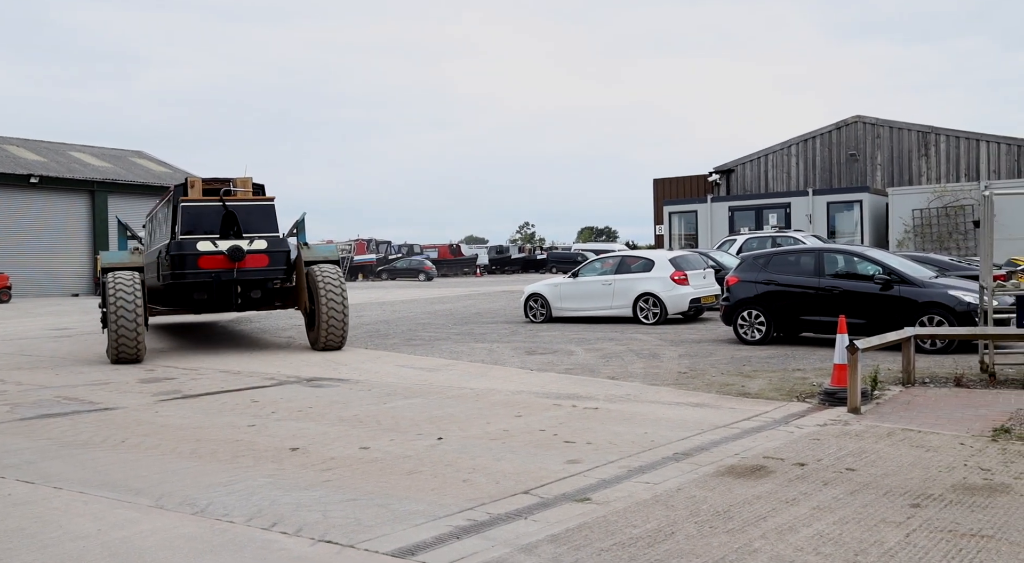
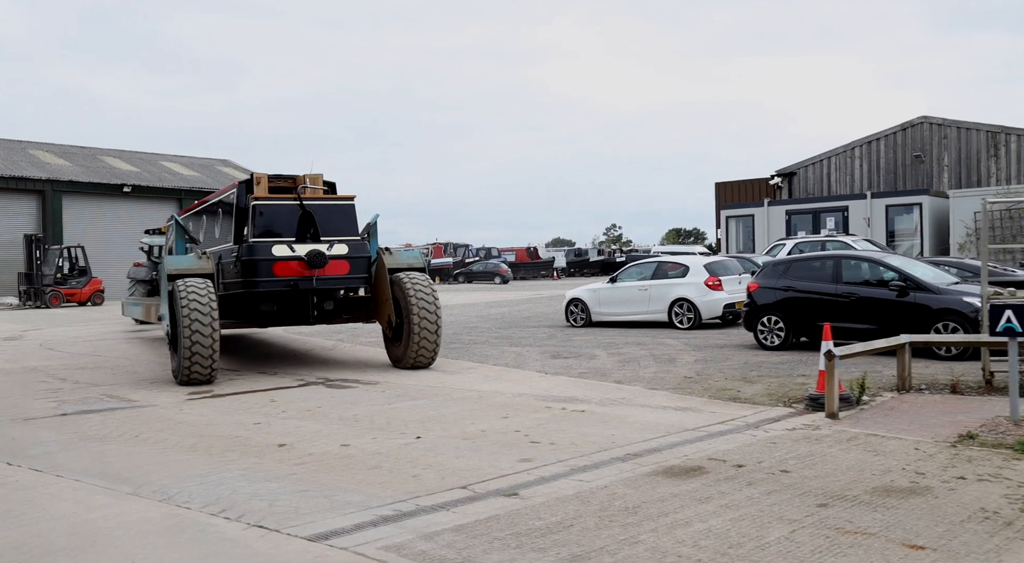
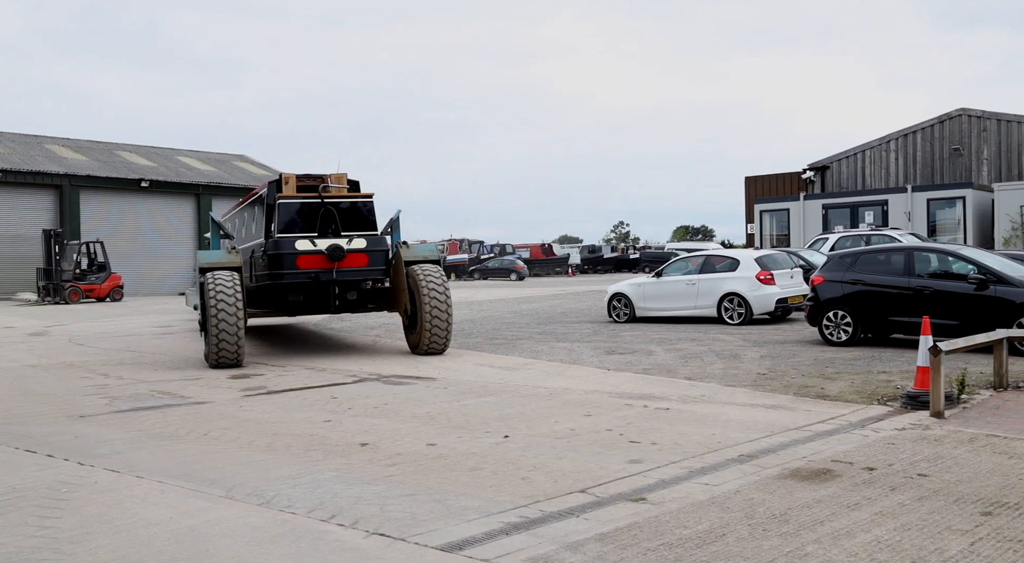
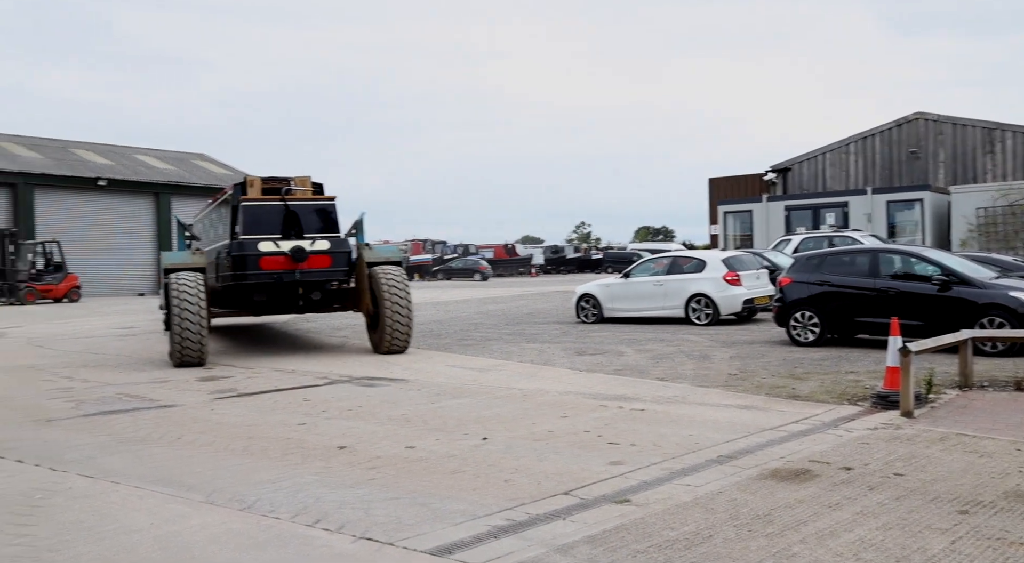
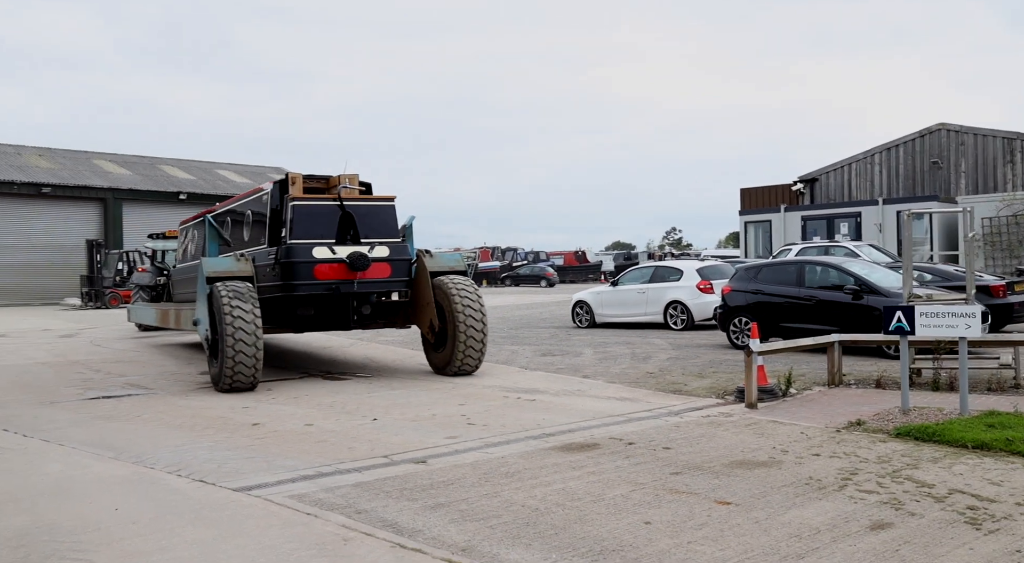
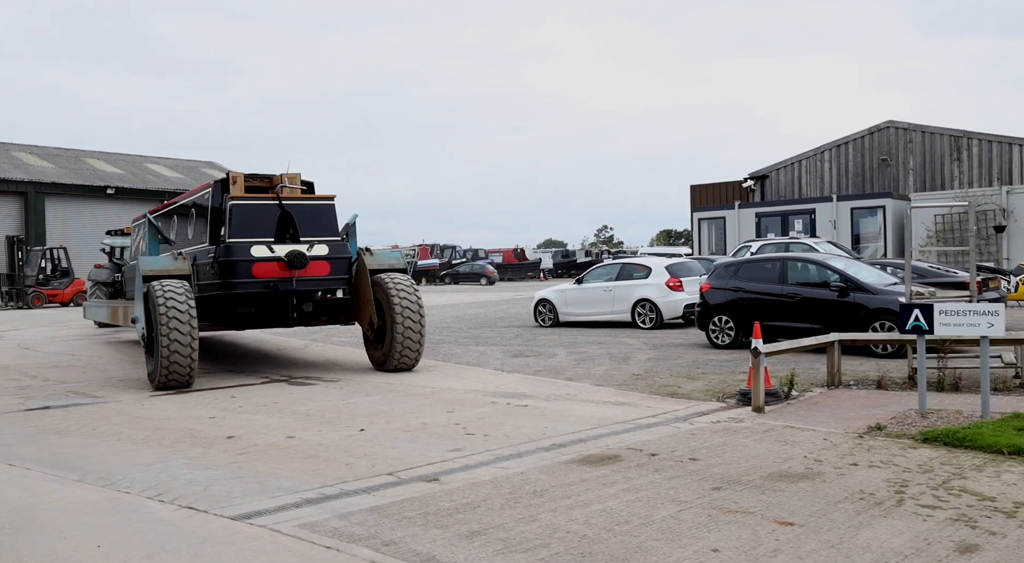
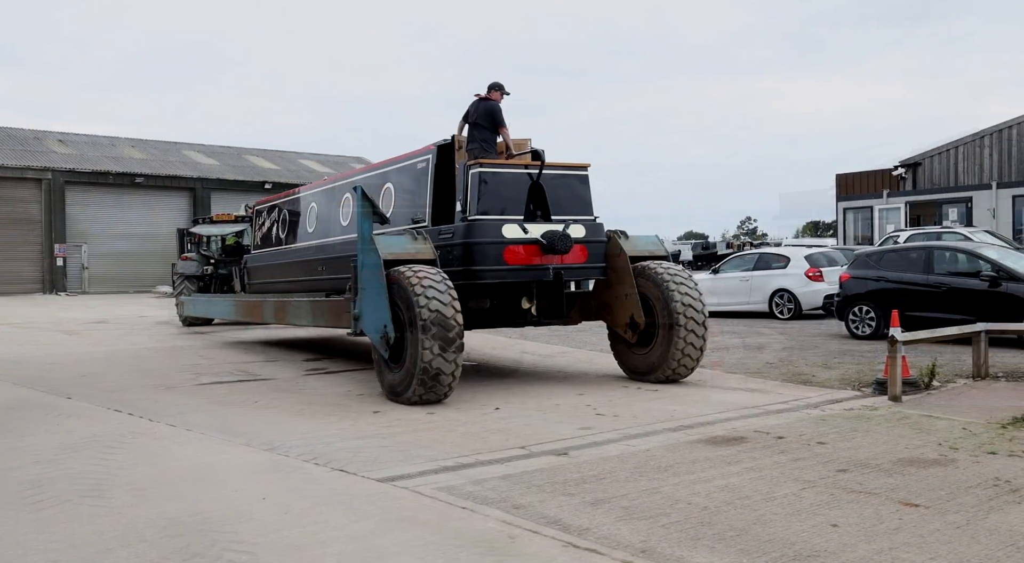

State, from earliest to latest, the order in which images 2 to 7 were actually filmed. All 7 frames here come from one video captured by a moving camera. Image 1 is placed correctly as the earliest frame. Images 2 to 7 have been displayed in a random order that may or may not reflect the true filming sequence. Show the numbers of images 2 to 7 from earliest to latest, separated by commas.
4, 3, 2, 6, 5, 7
